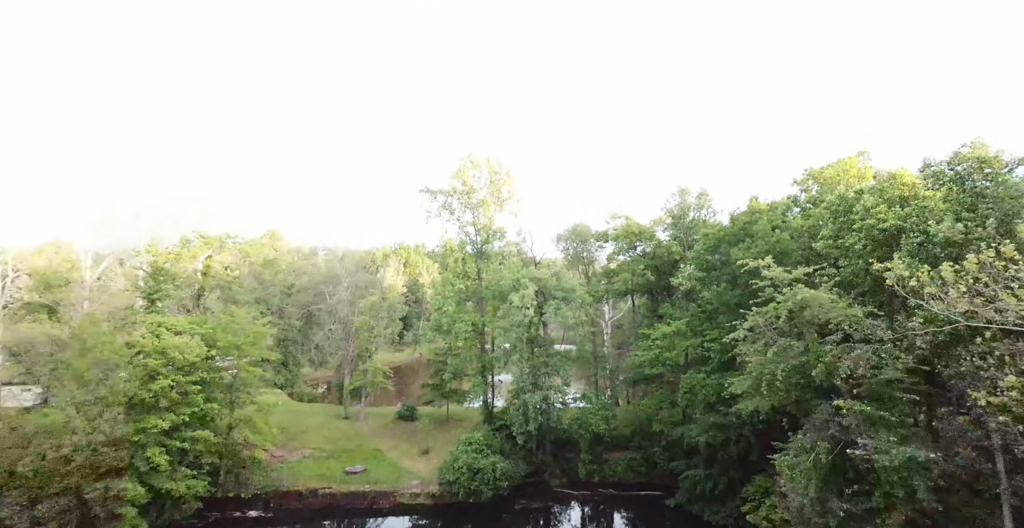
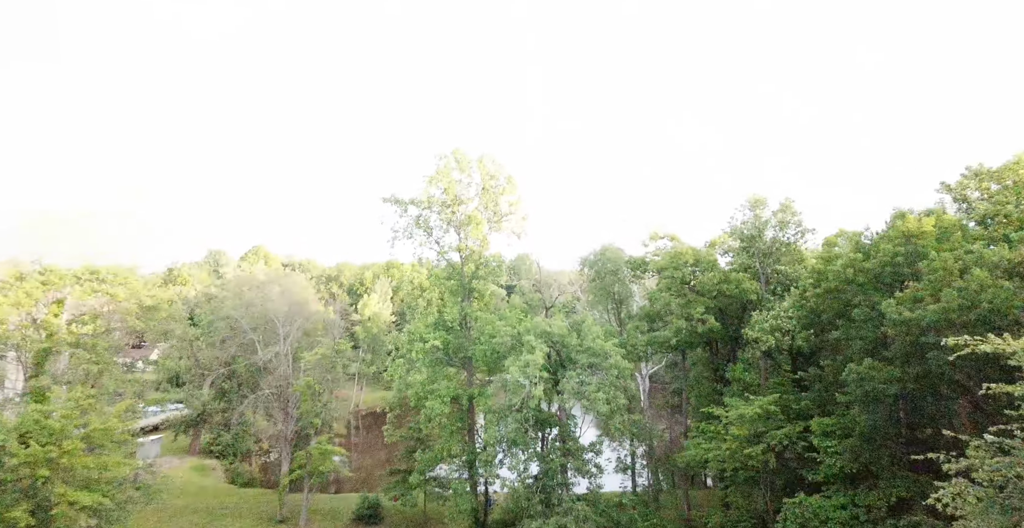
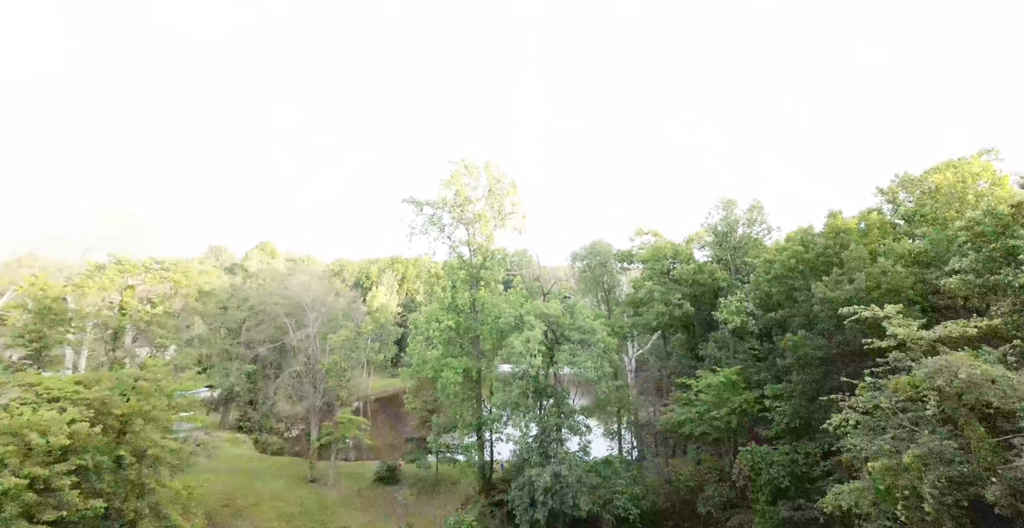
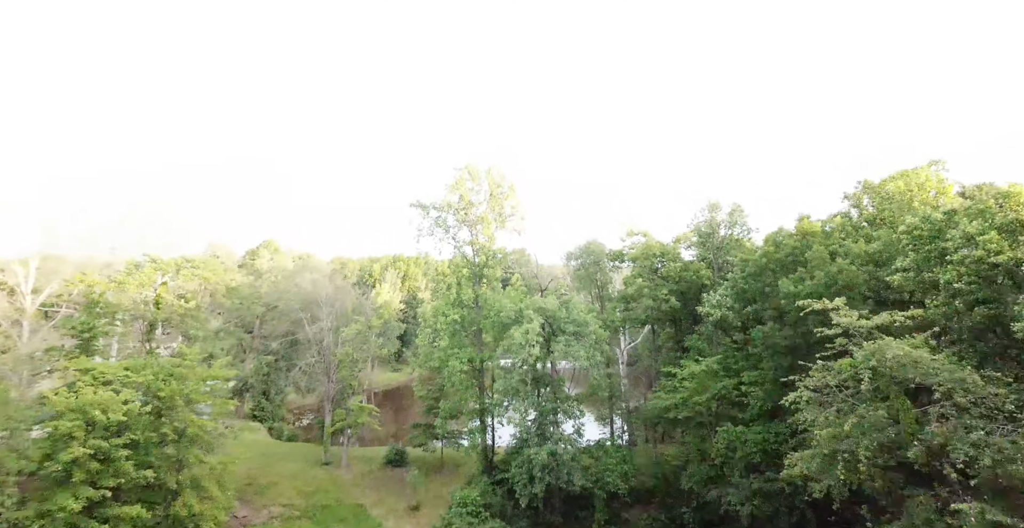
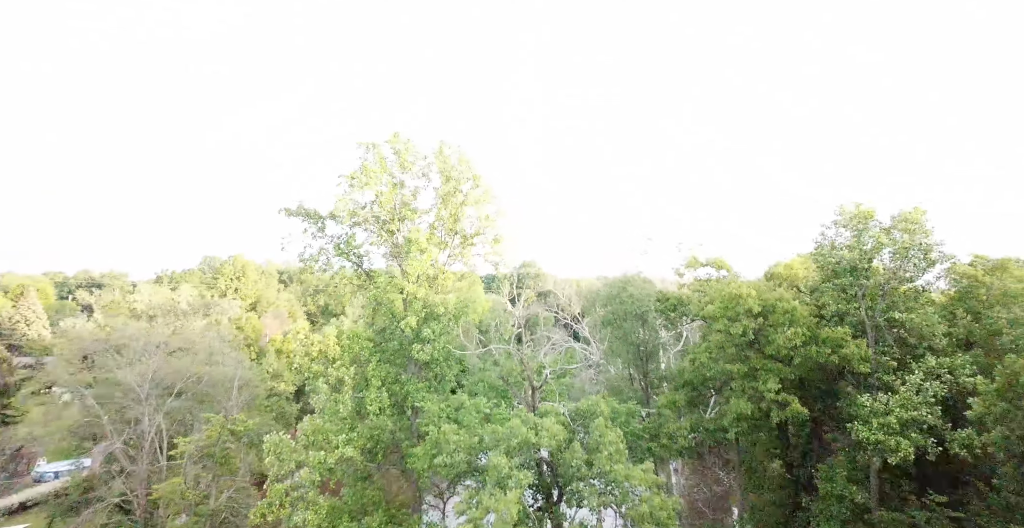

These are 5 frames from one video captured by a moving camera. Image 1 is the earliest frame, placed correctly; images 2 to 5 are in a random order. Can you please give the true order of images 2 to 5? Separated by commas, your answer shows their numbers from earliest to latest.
4, 3, 2, 5
